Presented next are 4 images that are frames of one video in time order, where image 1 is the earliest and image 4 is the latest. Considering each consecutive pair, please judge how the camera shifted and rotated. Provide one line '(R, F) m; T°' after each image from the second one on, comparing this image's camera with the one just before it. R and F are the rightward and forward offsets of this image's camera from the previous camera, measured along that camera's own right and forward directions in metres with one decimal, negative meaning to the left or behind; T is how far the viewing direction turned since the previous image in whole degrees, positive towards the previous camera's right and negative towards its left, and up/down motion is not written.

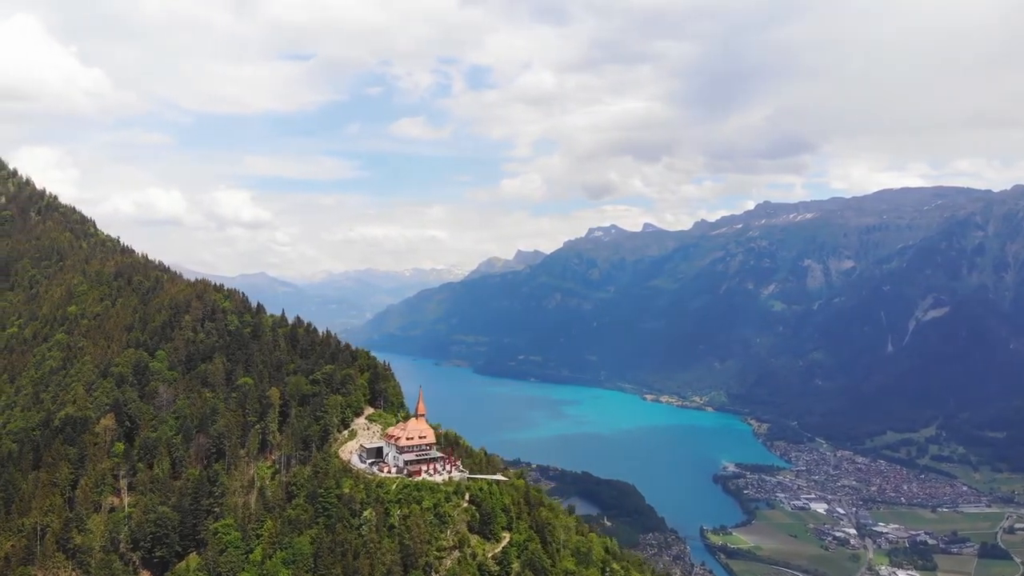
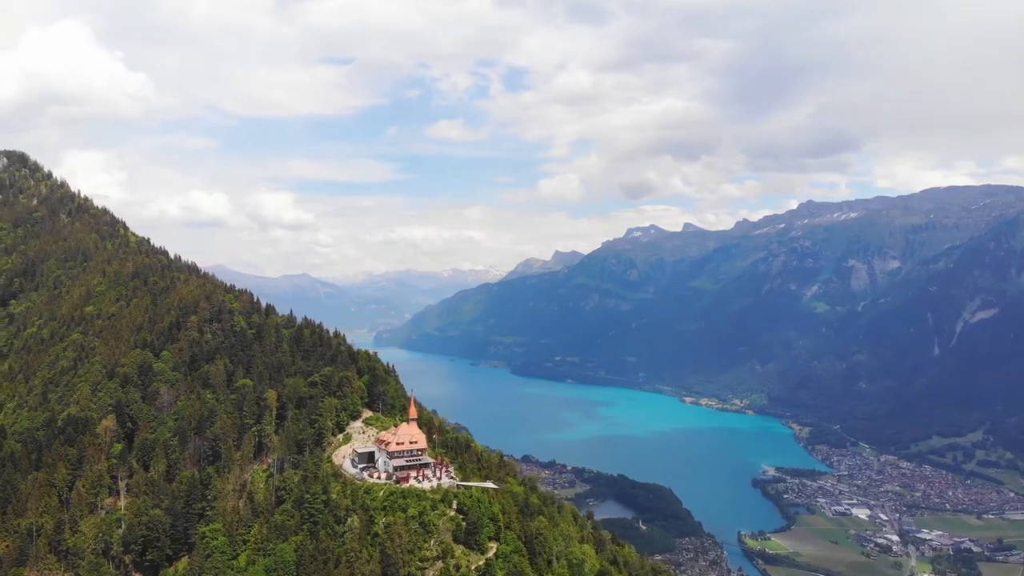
(+1.3, +0.9) m; -3°
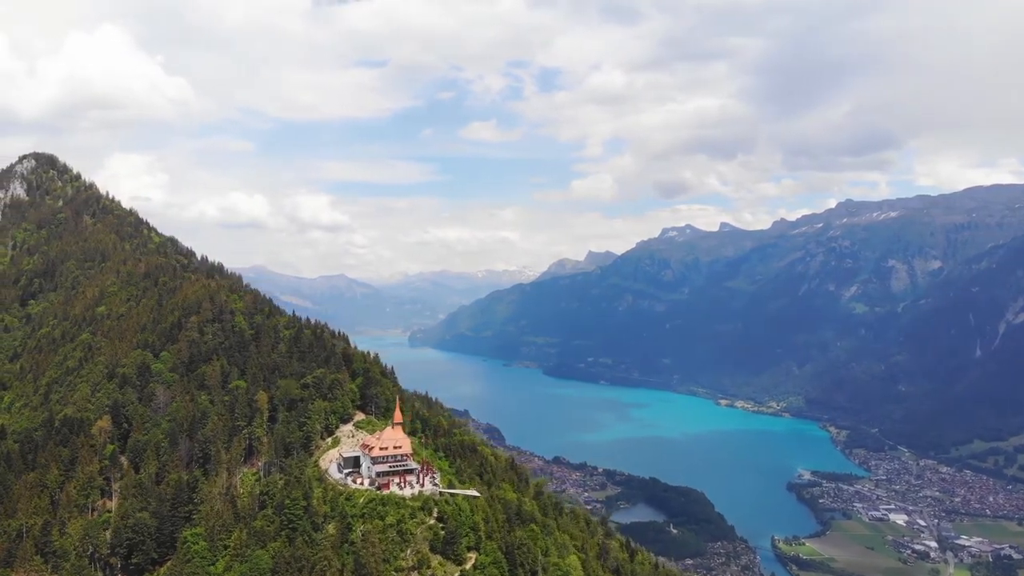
(+1.4, +0.8) m; -2°
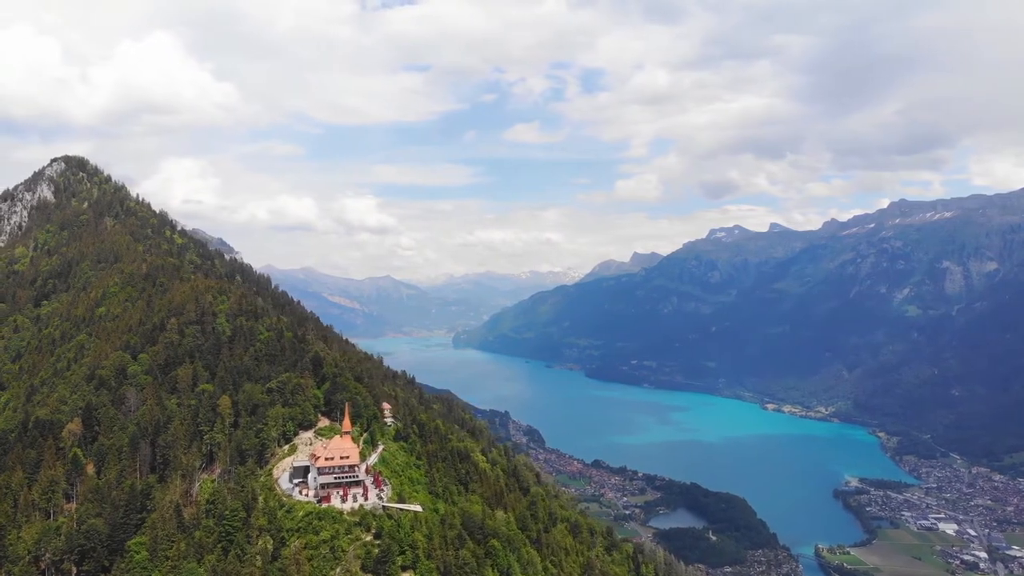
(+2.6, +1.4) m; -3°
